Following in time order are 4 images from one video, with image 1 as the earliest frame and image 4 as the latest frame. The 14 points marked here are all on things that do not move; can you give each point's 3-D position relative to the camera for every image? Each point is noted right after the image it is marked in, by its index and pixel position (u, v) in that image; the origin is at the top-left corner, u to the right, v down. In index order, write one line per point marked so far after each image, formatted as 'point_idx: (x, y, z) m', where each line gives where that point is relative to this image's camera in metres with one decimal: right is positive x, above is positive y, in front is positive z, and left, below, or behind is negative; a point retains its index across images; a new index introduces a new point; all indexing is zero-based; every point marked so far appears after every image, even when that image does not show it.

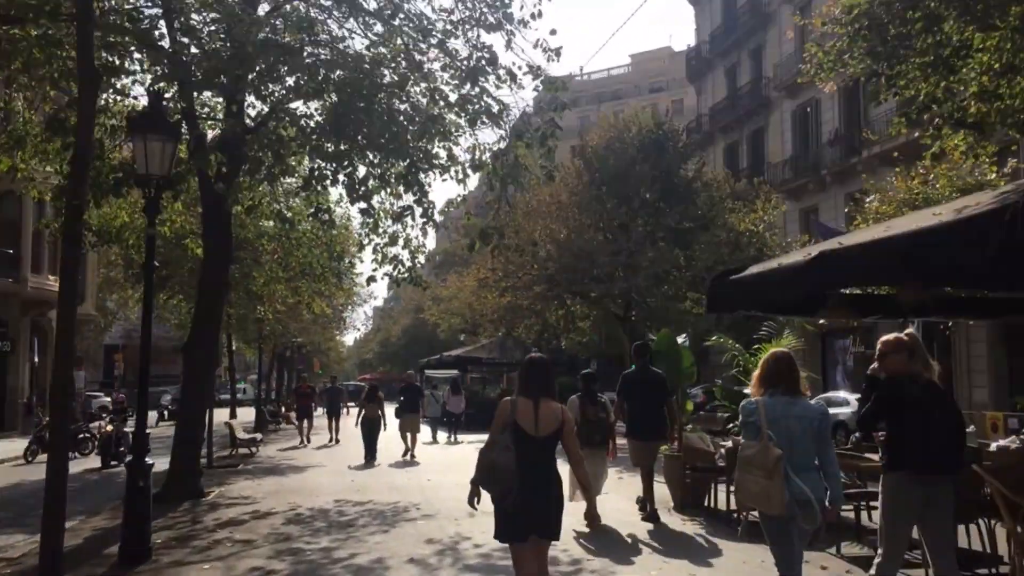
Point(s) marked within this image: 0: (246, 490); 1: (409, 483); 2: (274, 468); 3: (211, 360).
0: (-4.4, -3.3, +14.8) m
1: (-1.7, -3.3, +15.2) m
2: (-5.0, -3.8, +18.8) m
3: (-4.9, -1.2, +14.5) m
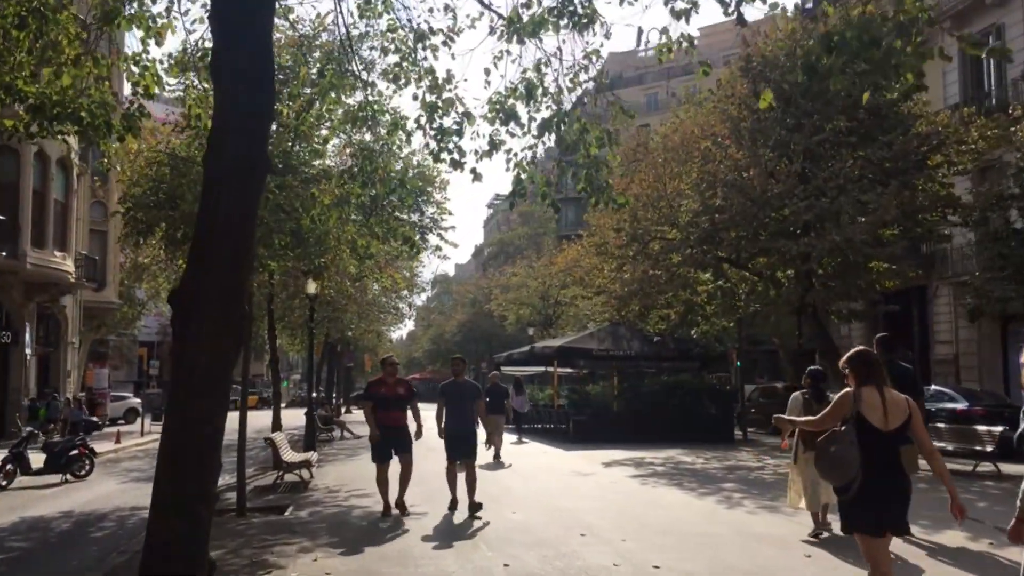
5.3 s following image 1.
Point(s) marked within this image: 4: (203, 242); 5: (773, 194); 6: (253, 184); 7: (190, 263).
0: (-1.7, -2.5, +7.3) m
1: (+1.0, -2.4, +7.5) m
2: (-2.1, -2.9, +11.3) m
3: (-2.2, -0.3, +7.0) m
4: (-2.4, +0.4, +7.1) m
5: (+5.7, +2.0, +19.5) m
6: (-2.1, +0.9, +7.3) m
7: (-2.5, +0.2, +7.1) m
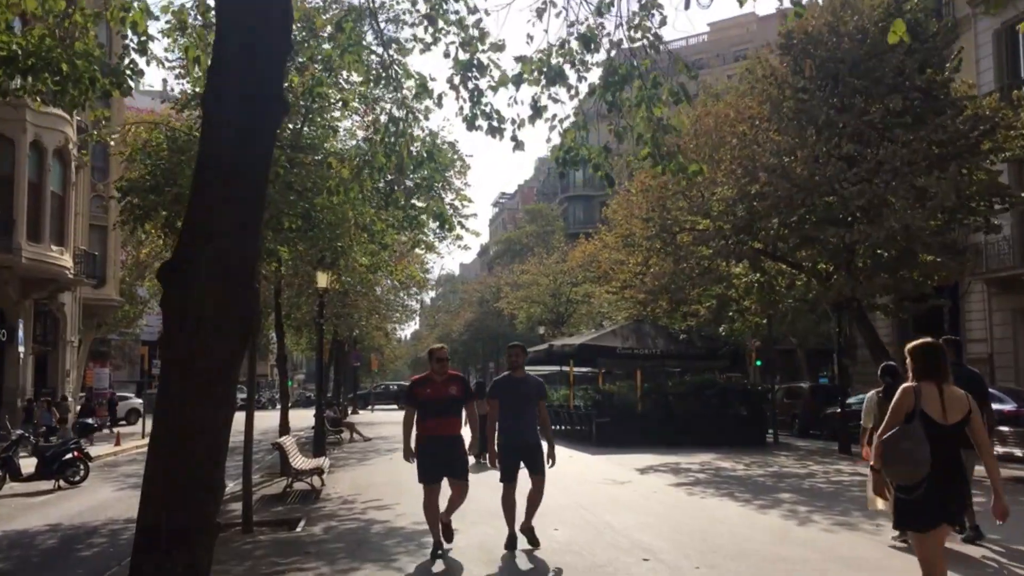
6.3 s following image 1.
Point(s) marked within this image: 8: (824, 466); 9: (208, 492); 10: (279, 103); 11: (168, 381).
0: (-1.2, -2.3, +5.9) m
1: (+1.4, -2.3, +6.2) m
2: (-1.6, -2.8, +9.9) m
3: (-1.7, -0.2, +5.7) m
4: (-2.0, +0.5, +5.7) m
5: (+6.2, +2.2, +18.1) m
6: (-1.6, +1.0, +5.9) m
7: (-2.1, +0.4, +5.7) m
8: (+6.3, -3.6, +18.0) m
9: (-1.9, -1.3, +5.4) m
10: (-1.6, +1.3, +6.0) m
11: (-2.1, -0.6, +5.5) m
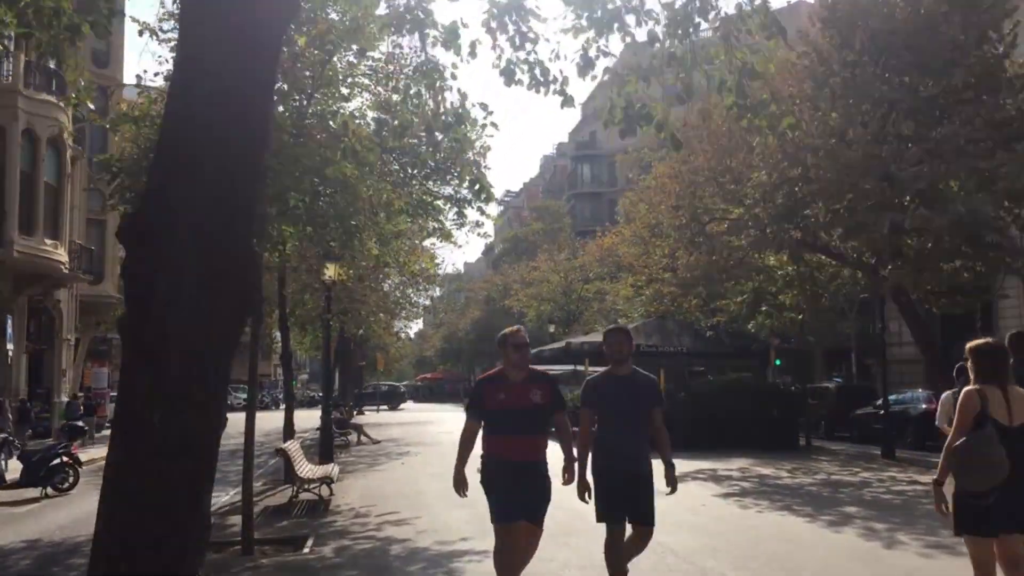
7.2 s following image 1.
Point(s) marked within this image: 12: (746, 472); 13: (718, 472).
0: (-0.8, -2.2, +4.5) m
1: (+1.8, -2.1, +4.7) m
2: (-1.2, -2.6, +8.5) m
3: (-1.3, 0.0, +4.2) m
4: (-1.6, +0.7, +4.3) m
5: (+6.6, +2.3, +16.7) m
6: (-1.2, +1.2, +4.5) m
7: (-1.7, +0.5, +4.3) m
8: (+6.7, -3.4, +16.6) m
9: (-1.5, -1.1, +4.0) m
10: (-1.2, +1.4, +4.6) m
11: (-1.7, -0.4, +4.1) m
12: (+4.3, -3.3, +16.4) m
13: (+3.8, -3.4, +16.5) m
